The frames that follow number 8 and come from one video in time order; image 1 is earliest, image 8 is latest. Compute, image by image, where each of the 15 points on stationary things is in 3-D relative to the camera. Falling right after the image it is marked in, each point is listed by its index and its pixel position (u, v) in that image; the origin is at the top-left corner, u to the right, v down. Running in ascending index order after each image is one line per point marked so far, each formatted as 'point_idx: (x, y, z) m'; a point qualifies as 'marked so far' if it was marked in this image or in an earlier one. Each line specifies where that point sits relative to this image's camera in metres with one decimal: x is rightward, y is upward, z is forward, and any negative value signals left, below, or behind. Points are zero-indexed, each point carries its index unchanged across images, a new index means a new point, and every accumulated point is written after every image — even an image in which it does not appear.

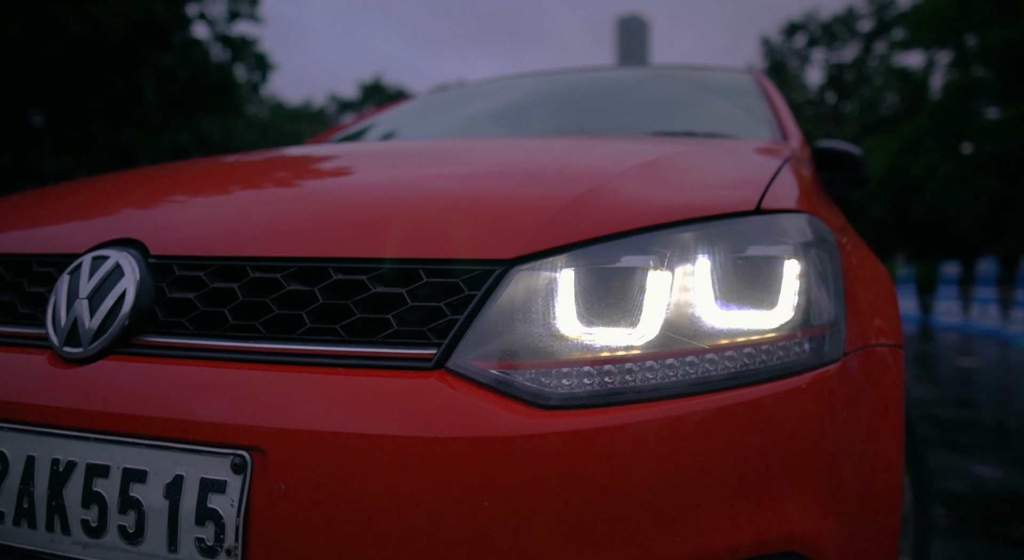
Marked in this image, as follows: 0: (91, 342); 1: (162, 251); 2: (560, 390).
0: (-0.6, -0.1, +0.9) m
1: (-0.5, 0.0, +1.0) m
2: (+0.1, -0.1, +0.8) m
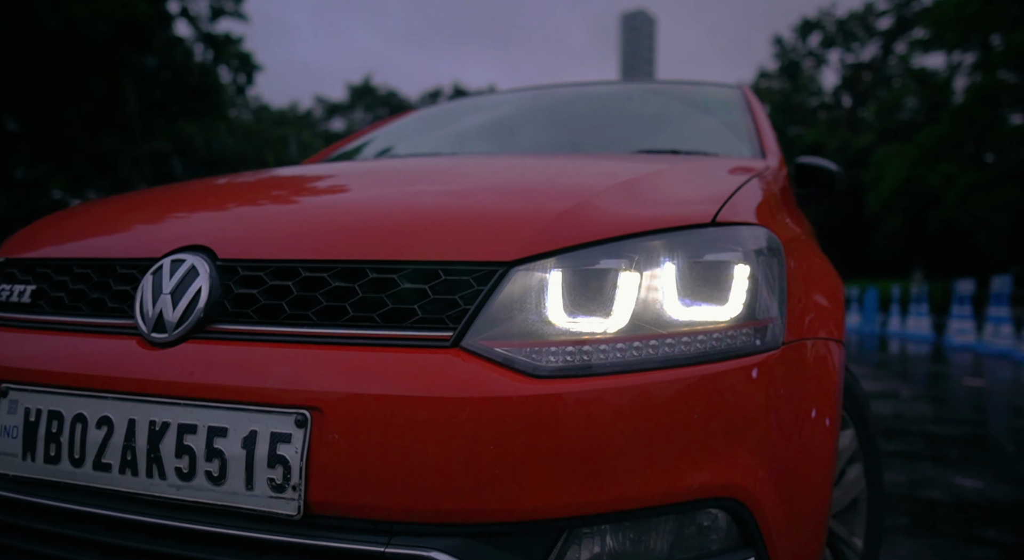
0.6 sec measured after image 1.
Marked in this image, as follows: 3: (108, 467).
0: (-0.6, -0.1, +1.2) m
1: (-0.5, 0.0, +1.2) m
2: (+0.1, -0.1, +1.0) m
3: (-0.7, -0.3, +1.1) m
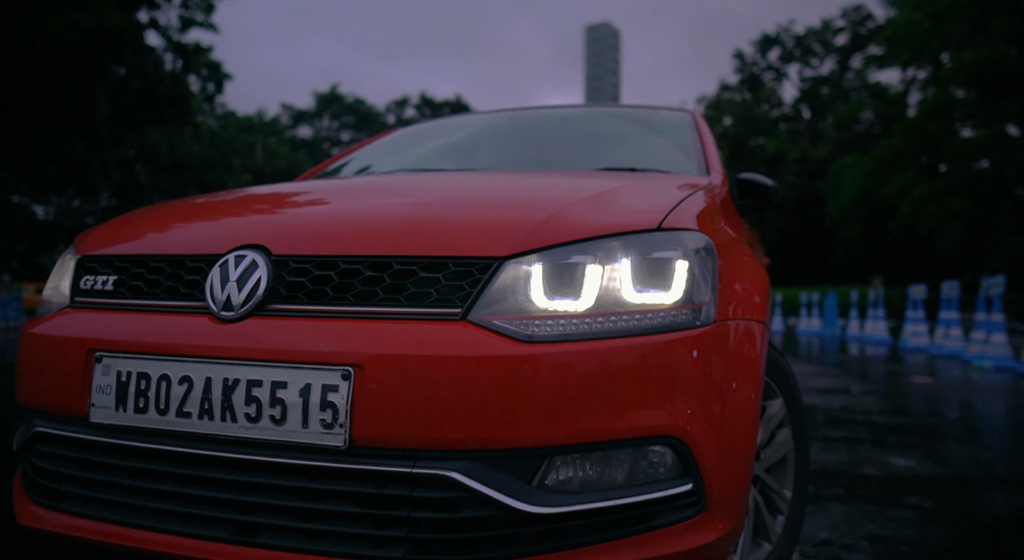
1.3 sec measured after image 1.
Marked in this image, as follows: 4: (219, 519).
0: (-0.6, -0.1, +1.5) m
1: (-0.5, +0.1, +1.5) m
2: (0.0, -0.1, +1.4) m
3: (-0.7, -0.3, +1.5) m
4: (-0.6, -0.5, +1.5) m
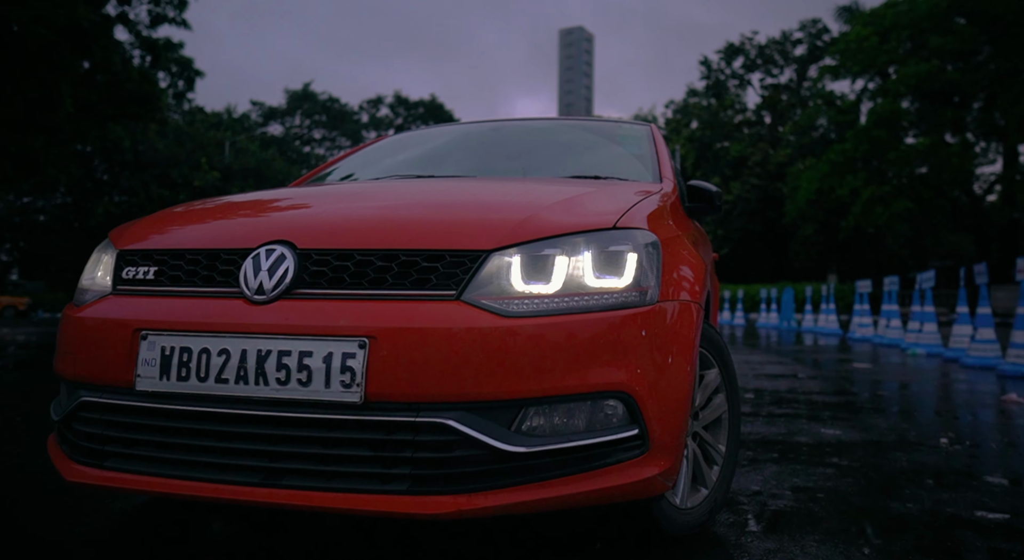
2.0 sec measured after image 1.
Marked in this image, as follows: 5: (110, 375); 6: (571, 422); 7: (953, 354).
0: (-0.6, 0.0, +1.8) m
1: (-0.6, +0.1, +1.9) m
2: (0.0, -0.1, +1.8) m
3: (-0.7, -0.3, +1.8) m
4: (-0.7, -0.5, +1.8) m
5: (-1.1, -0.3, +1.9) m
6: (+0.2, -0.4, +1.8) m
7: (+6.2, -1.0, +9.8) m
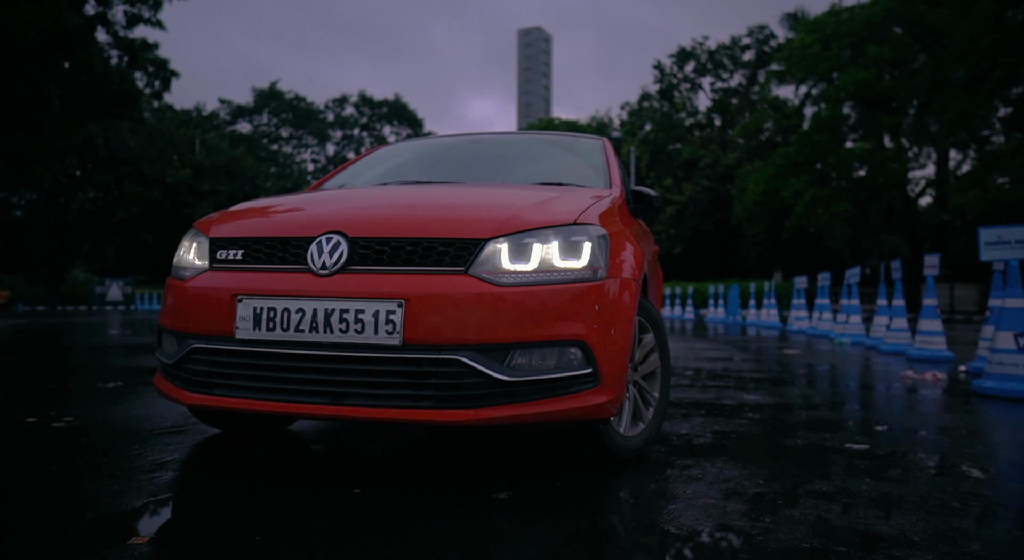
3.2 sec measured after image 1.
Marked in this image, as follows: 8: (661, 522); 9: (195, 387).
0: (-0.7, 0.0, +2.5) m
1: (-0.6, +0.2, +2.6) m
2: (0.0, 0.0, +2.5) m
3: (-0.7, -0.2, +2.5) m
4: (-0.7, -0.4, +2.5) m
5: (-1.1, -0.2, +2.6) m
6: (+0.1, -0.3, +2.5) m
7: (+5.7, -1.0, +10.9) m
8: (+0.5, -0.8, +2.3) m
9: (-1.2, -0.4, +2.7) m
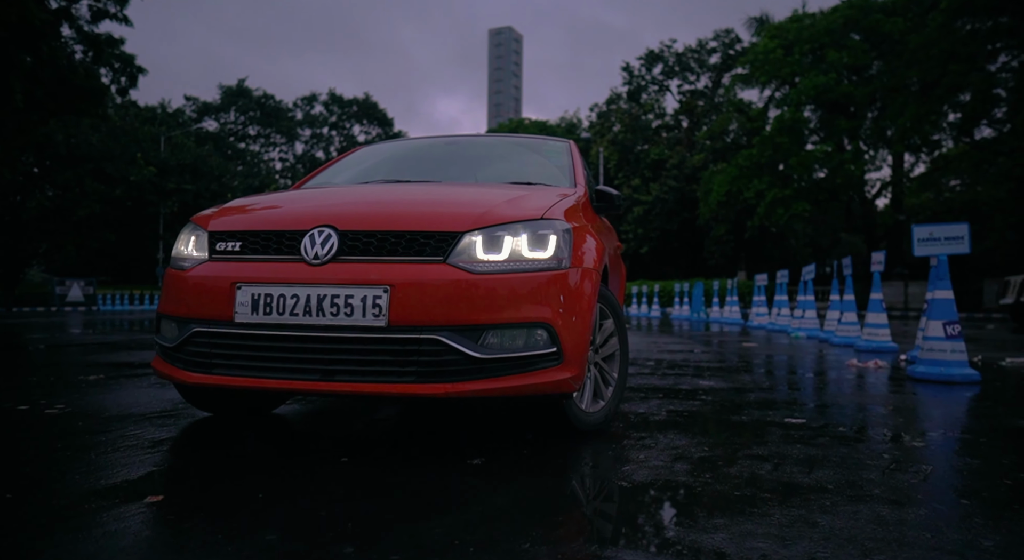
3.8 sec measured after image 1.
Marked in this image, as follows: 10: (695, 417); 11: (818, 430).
0: (-0.8, +0.1, +2.8) m
1: (-0.7, +0.2, +2.9) m
2: (-0.1, 0.0, +2.8) m
3: (-0.9, -0.1, +2.8) m
4: (-0.8, -0.4, +2.8) m
5: (-1.2, -0.1, +2.9) m
6: (0.0, -0.2, +2.9) m
7: (+5.2, -0.9, +11.4) m
8: (+0.4, -0.8, +2.7) m
9: (-1.4, -0.4, +3.0) m
10: (+1.1, -0.8, +4.0) m
11: (+1.6, -0.8, +3.7) m
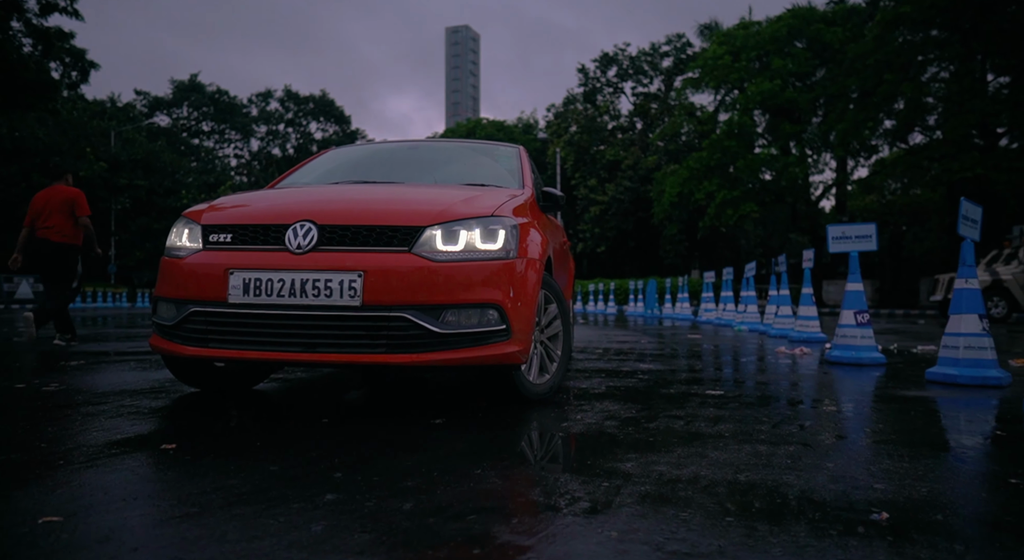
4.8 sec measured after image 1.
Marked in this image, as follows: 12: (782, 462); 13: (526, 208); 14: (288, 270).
0: (-1.0, +0.2, +3.3) m
1: (-0.9, +0.3, +3.3) m
2: (-0.3, +0.1, +3.3) m
3: (-1.1, -0.1, +3.2) m
4: (-1.0, -0.3, +3.2) m
5: (-1.4, -0.1, +3.3) m
6: (-0.2, -0.2, +3.4) m
7: (+4.5, -0.8, +12.3) m
8: (+0.2, -0.7, +3.2) m
9: (-1.6, -0.3, +3.4) m
10: (+0.8, -0.7, +4.6) m
11: (+1.4, -0.7, +4.3) m
12: (+1.0, -0.7, +2.5) m
13: (+0.1, +0.4, +4.2) m
14: (-1.1, 0.0, +3.2) m
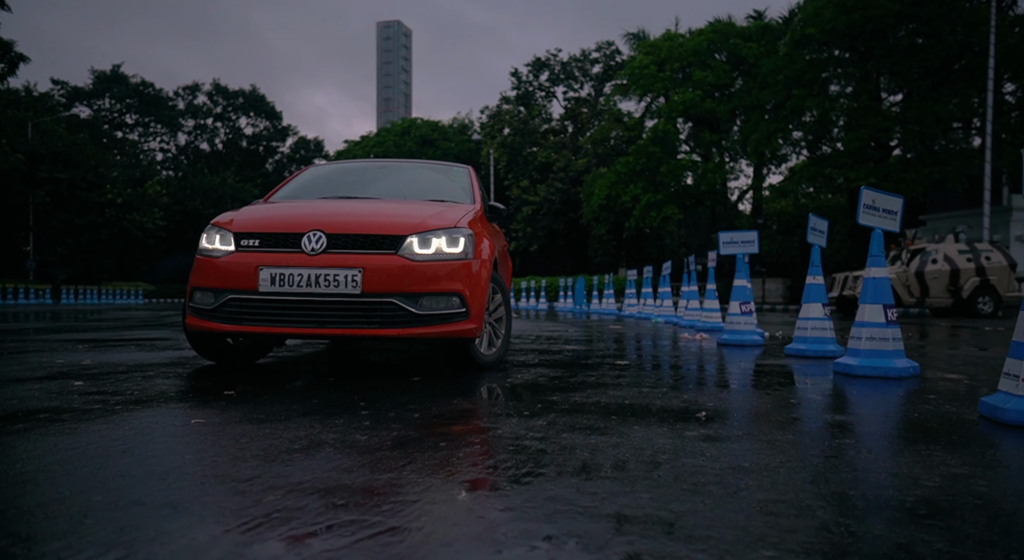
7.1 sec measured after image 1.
0: (-1.2, +0.2, +4.4) m
1: (-1.2, +0.3, +4.4) m
2: (-0.6, +0.1, +4.5) m
3: (-1.3, 0.0, +4.3) m
4: (-1.3, -0.3, +4.3) m
5: (-1.7, 0.0, +4.4) m
6: (-0.5, -0.2, +4.5) m
7: (+3.3, -0.8, +13.8) m
8: (-0.1, -0.7, +4.4) m
9: (-1.8, -0.3, +4.5) m
10: (+0.4, -0.7, +5.9) m
11: (+1.0, -0.7, +5.7) m
12: (+0.8, -0.6, +3.8) m
13: (-0.3, +0.5, +5.4) m
14: (-1.3, +0.1, +4.3) m
